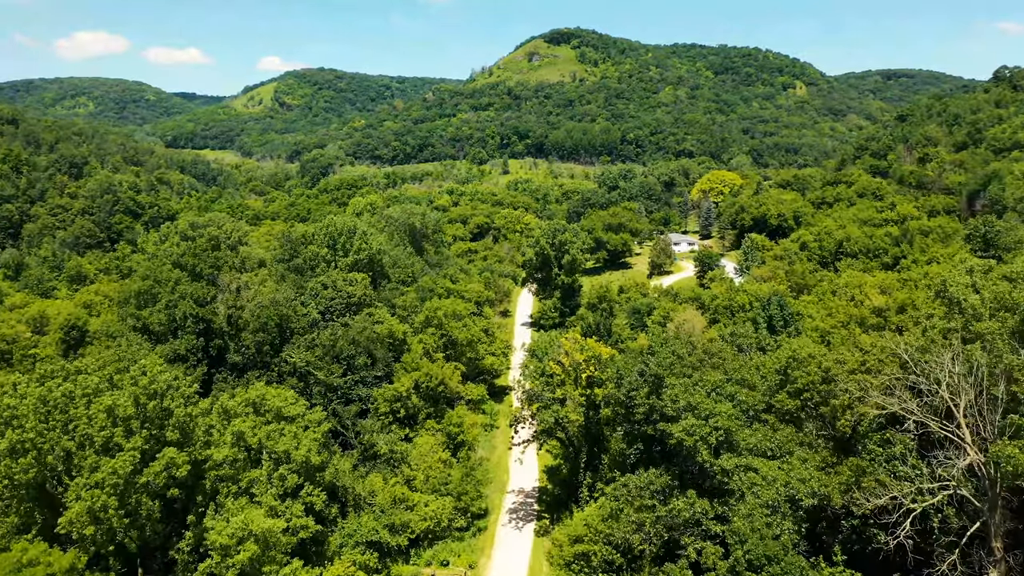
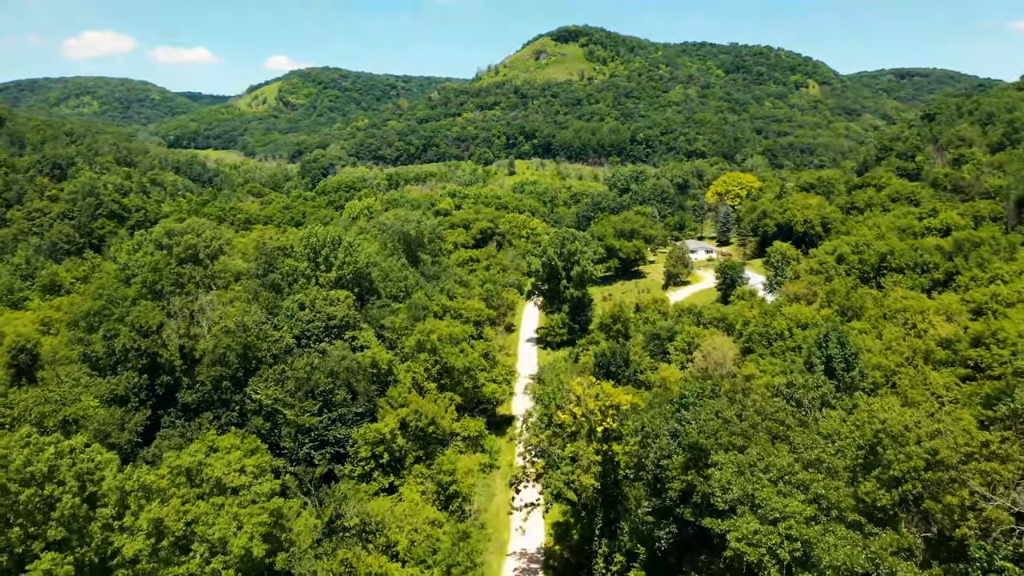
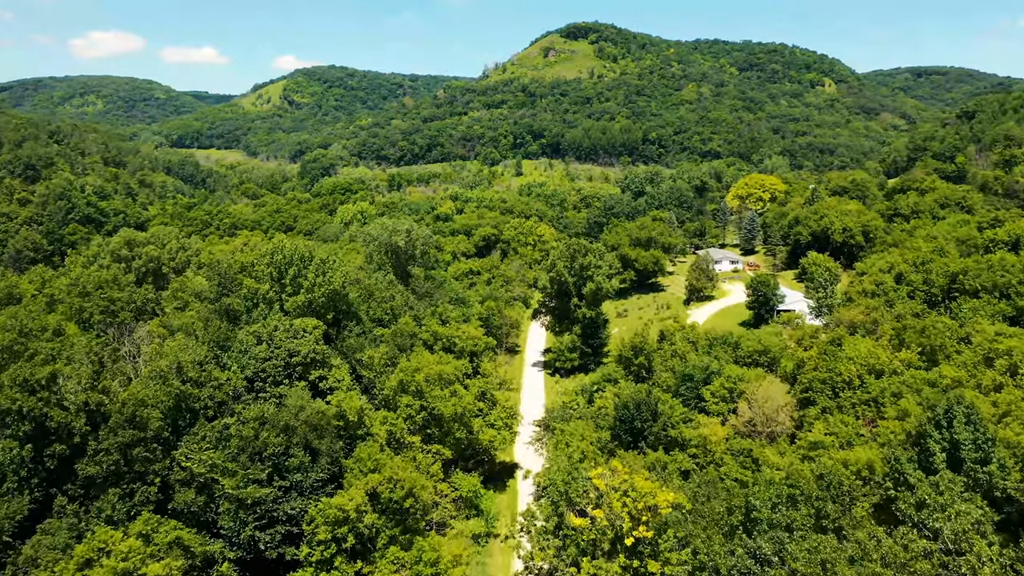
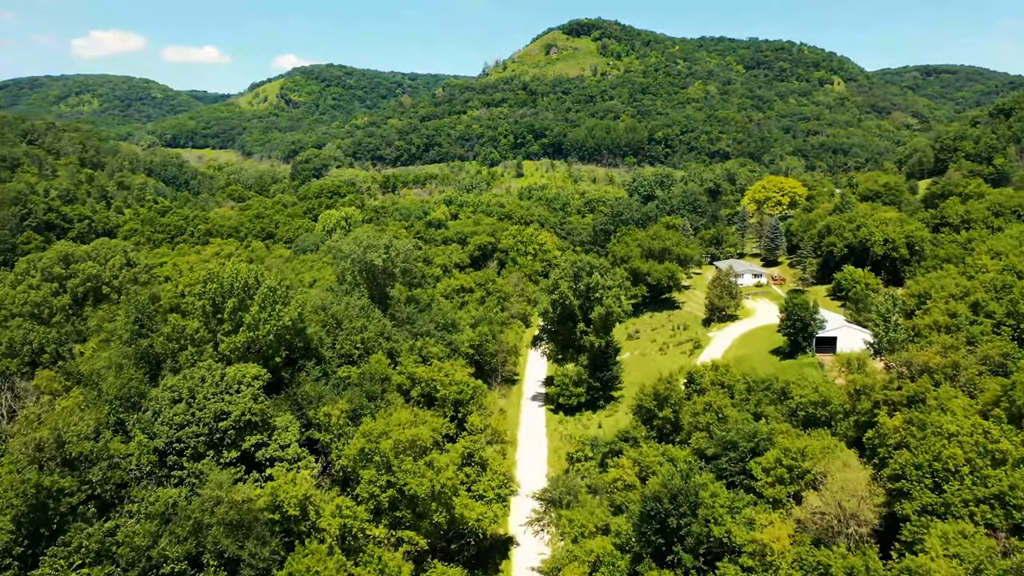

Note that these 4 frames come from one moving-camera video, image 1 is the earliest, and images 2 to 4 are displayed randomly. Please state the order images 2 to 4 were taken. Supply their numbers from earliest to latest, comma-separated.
2, 3, 4
